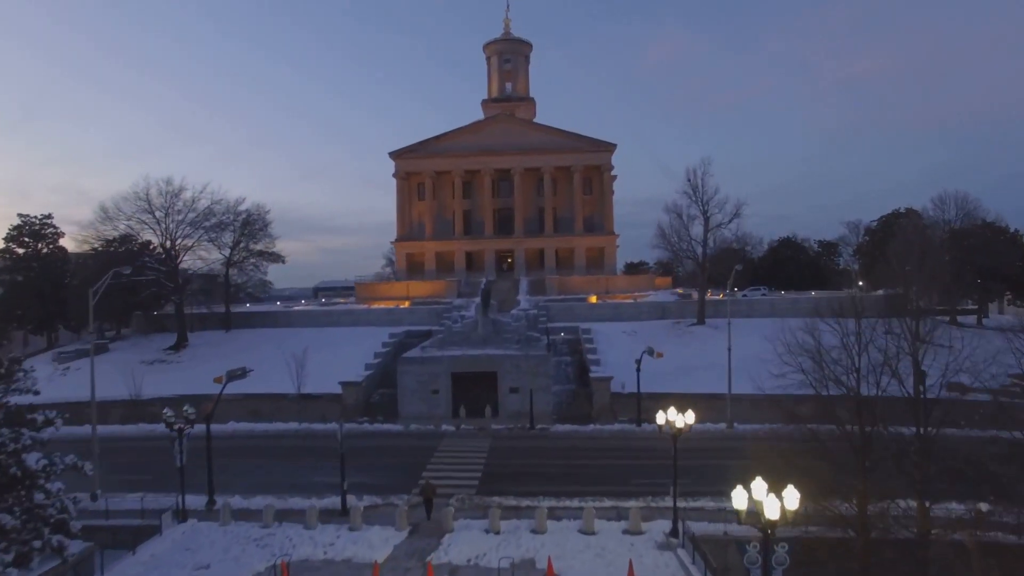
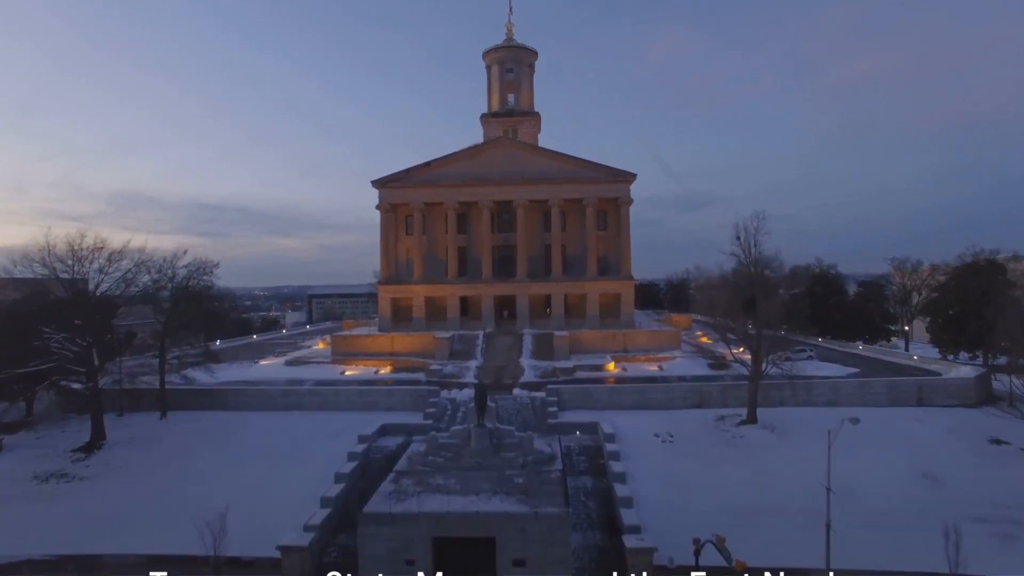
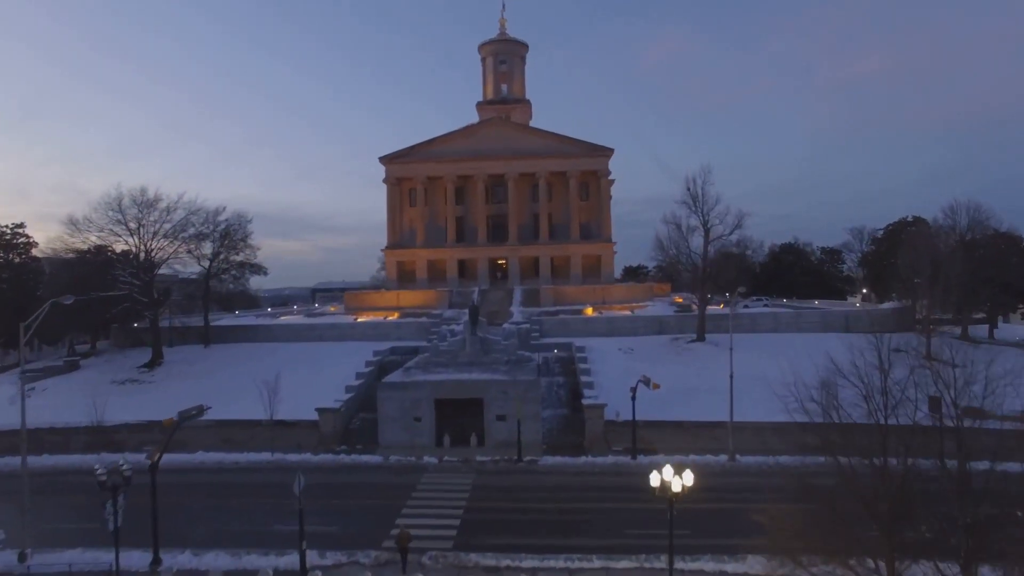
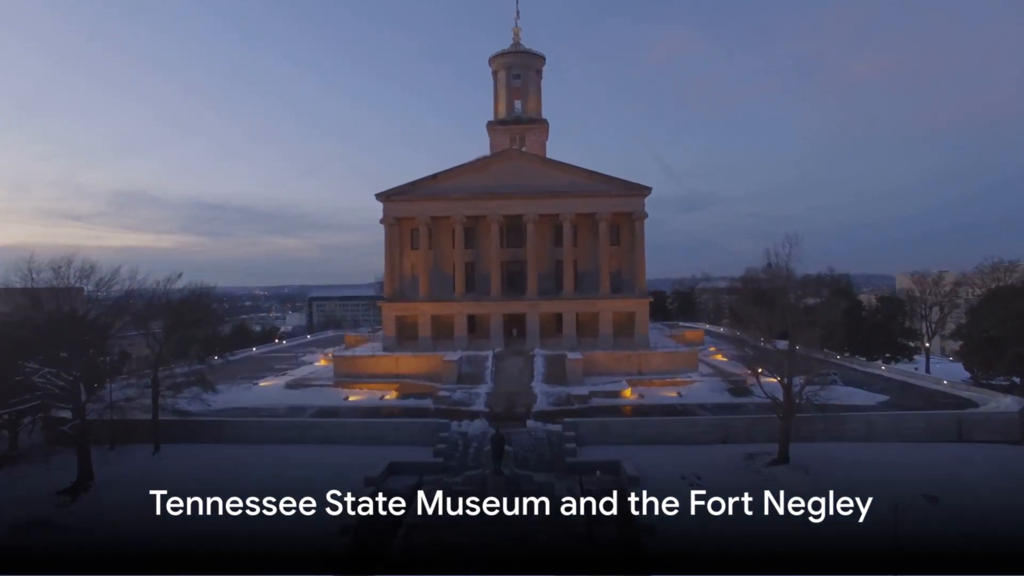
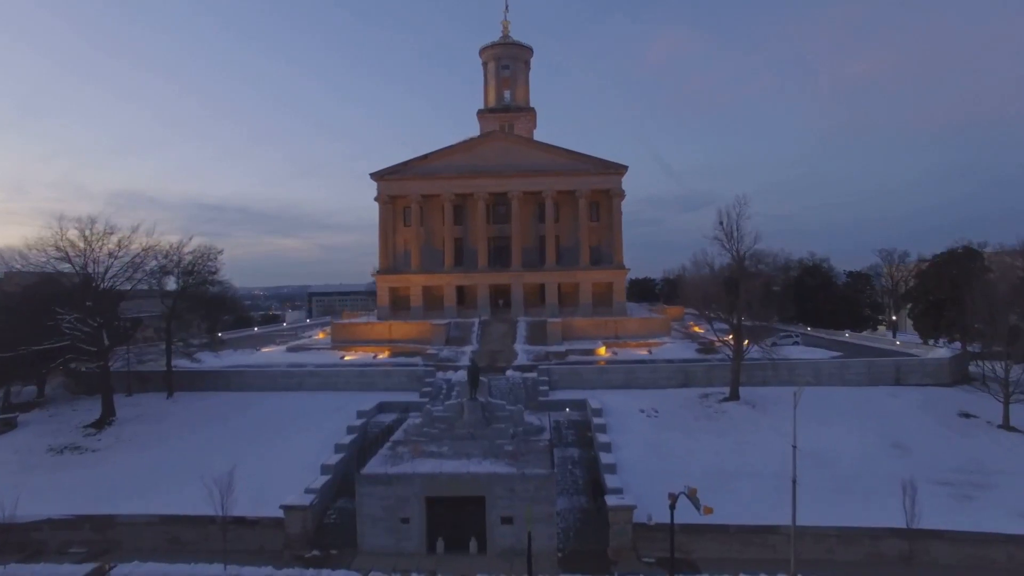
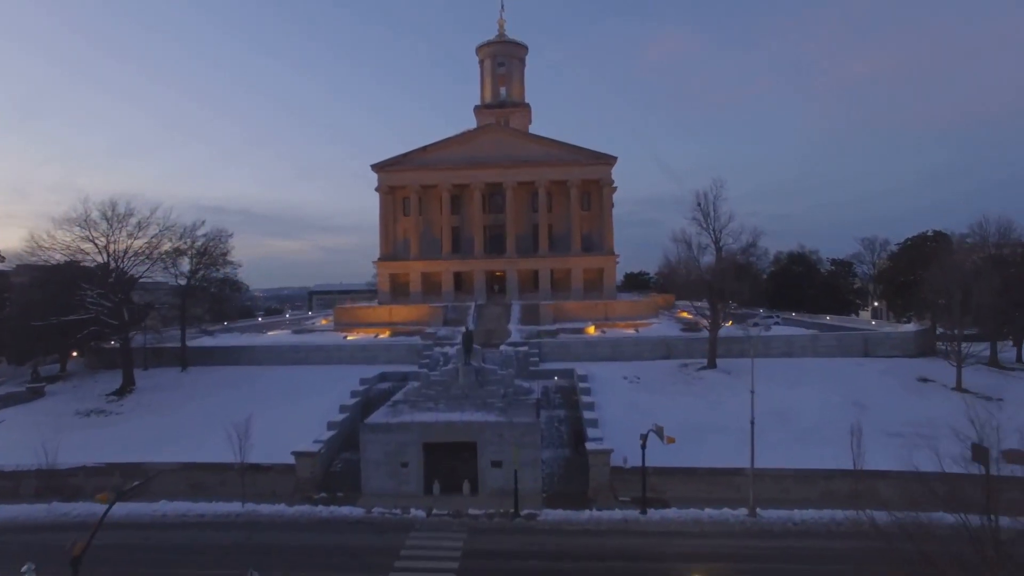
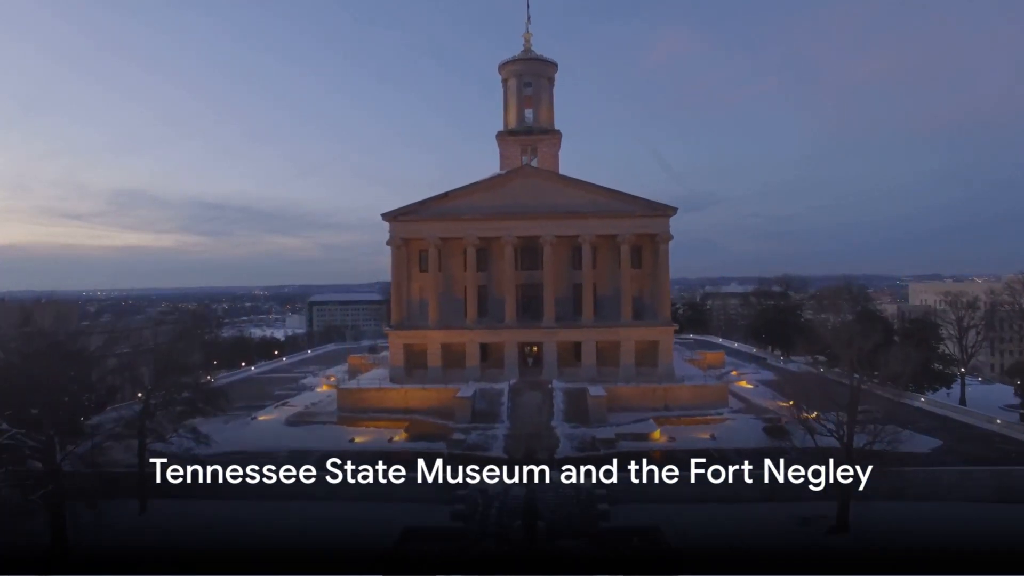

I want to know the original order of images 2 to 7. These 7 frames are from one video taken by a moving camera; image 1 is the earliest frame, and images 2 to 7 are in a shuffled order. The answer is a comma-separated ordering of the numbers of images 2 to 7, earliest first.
3, 6, 5, 2, 4, 7
